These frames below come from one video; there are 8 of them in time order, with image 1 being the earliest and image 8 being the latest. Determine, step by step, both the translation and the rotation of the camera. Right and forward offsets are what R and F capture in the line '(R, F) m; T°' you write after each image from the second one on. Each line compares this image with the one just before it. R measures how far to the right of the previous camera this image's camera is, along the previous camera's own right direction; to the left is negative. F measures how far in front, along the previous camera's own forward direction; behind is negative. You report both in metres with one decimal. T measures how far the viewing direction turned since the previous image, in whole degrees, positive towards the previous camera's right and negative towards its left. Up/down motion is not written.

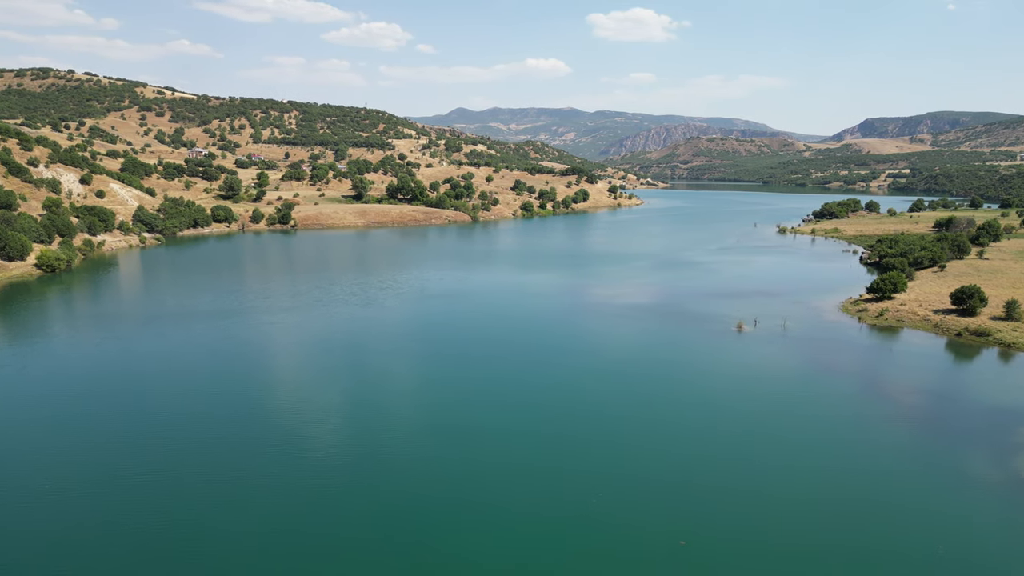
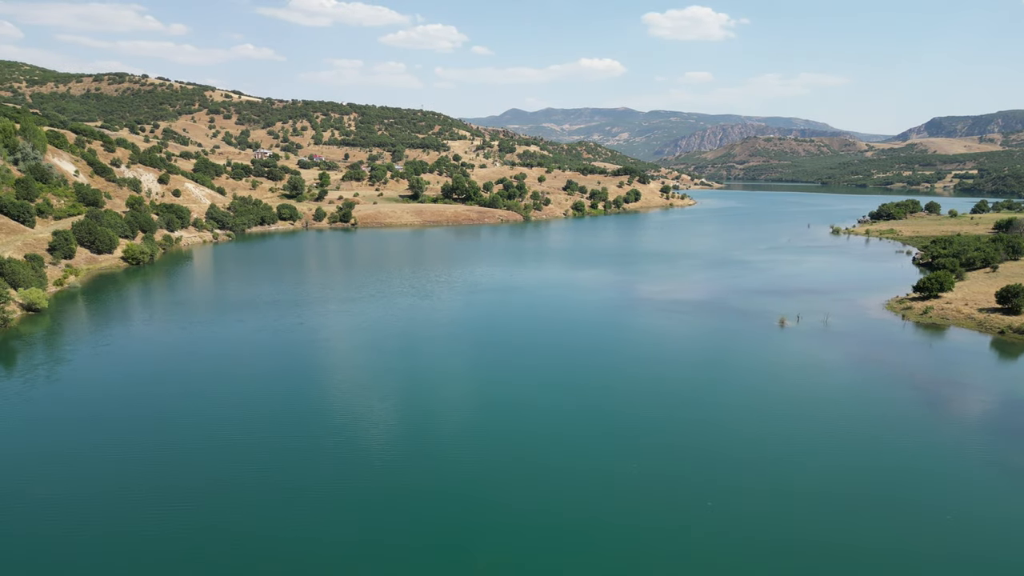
(+0.2, -2.2) m; -4°
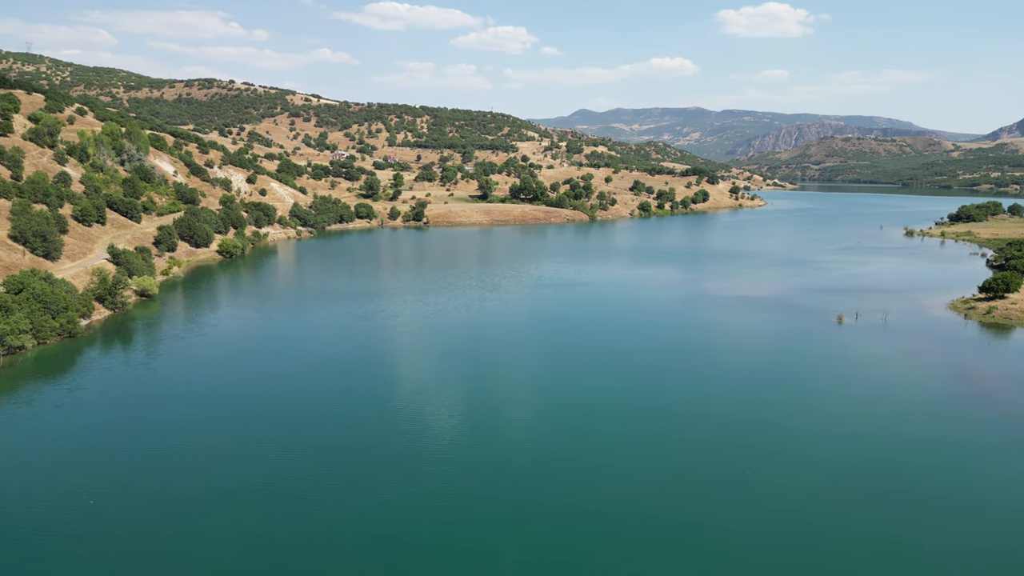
(+0.2, -2.5) m; -5°
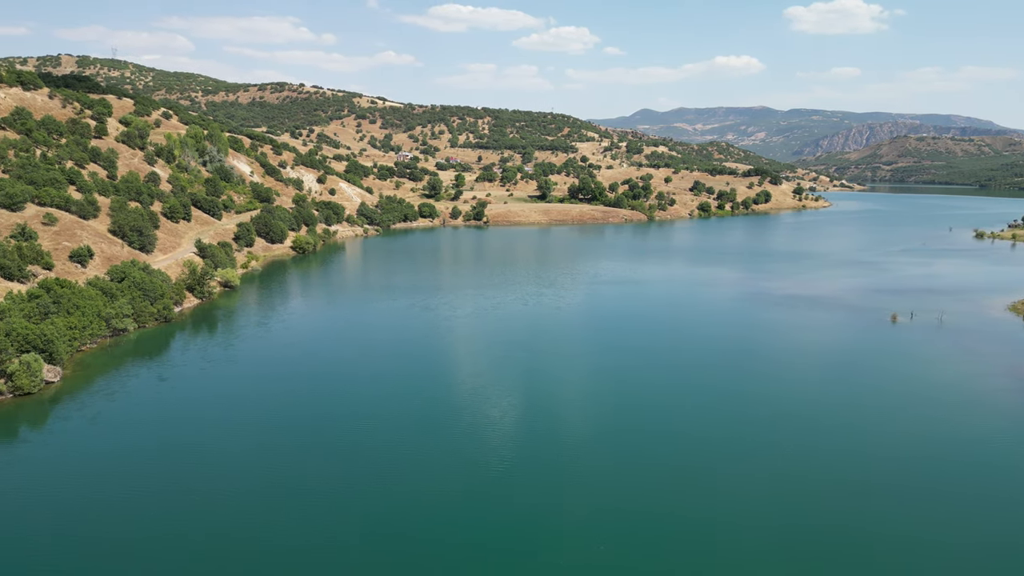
(+0.2, -2.1) m; -5°
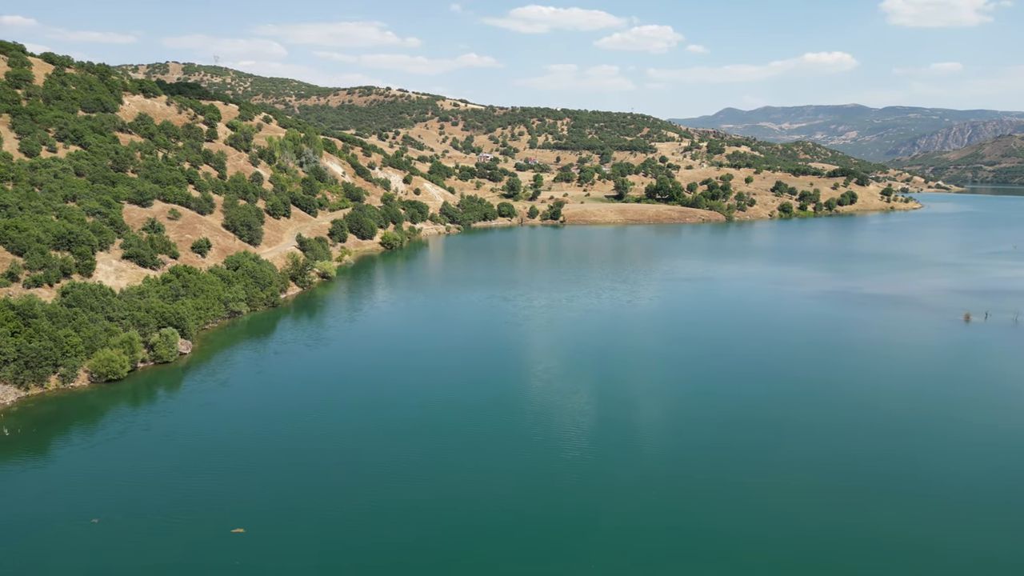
(+0.3, -2.9) m; -6°
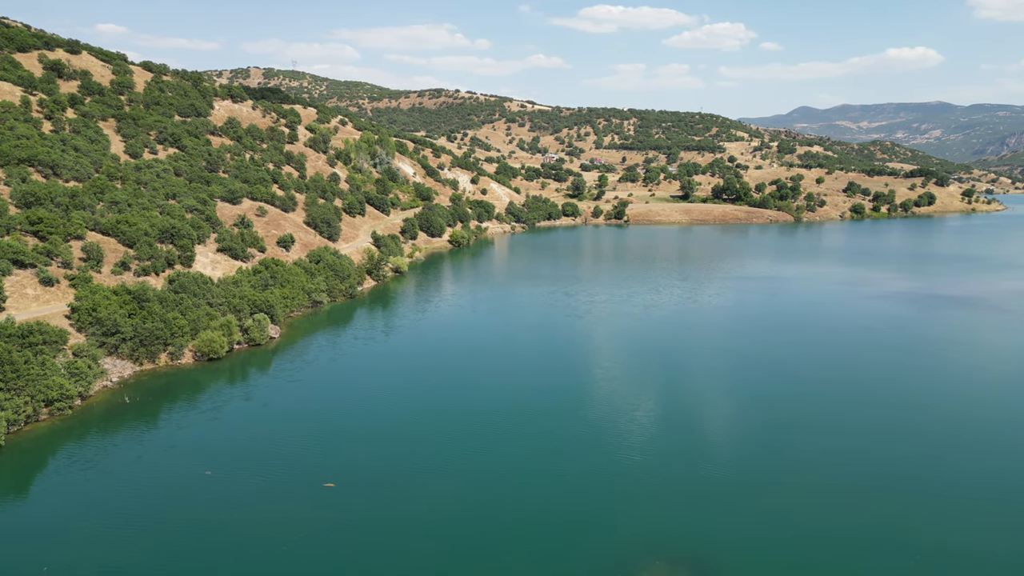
(+0.2, -2.2) m; -5°
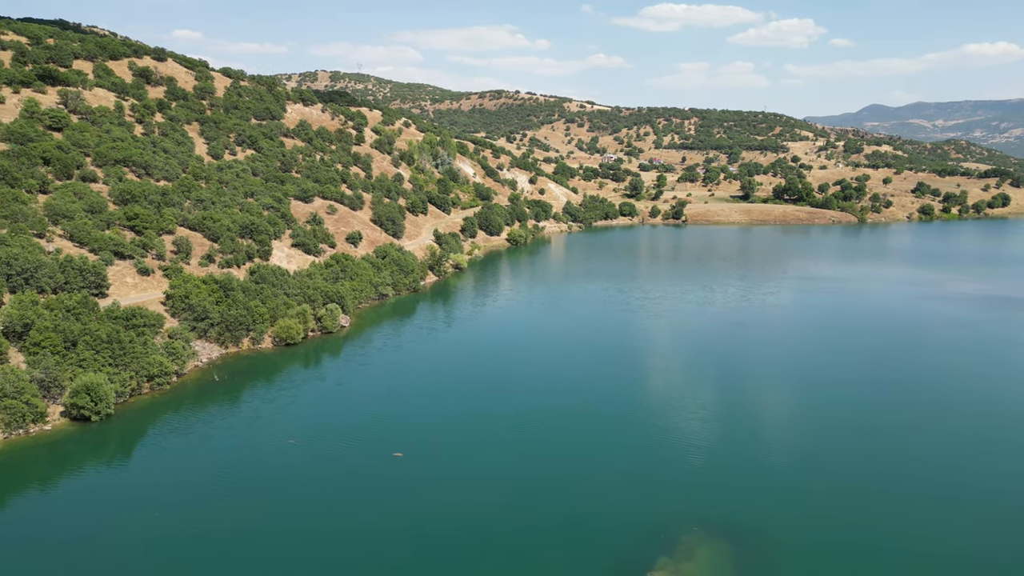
(+0.1, -1.9) m; -4°
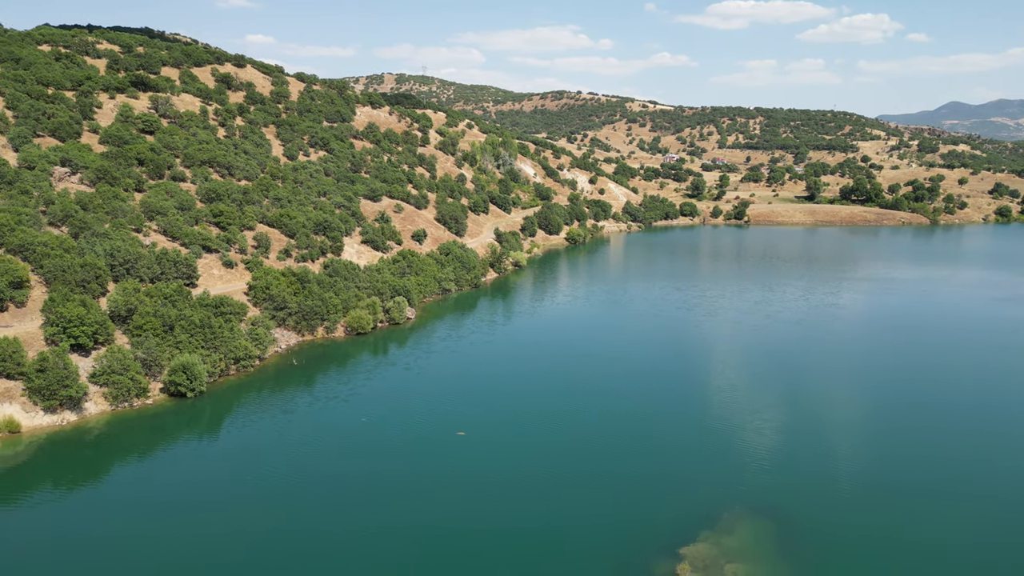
(+0.1, -1.7) m; -5°
